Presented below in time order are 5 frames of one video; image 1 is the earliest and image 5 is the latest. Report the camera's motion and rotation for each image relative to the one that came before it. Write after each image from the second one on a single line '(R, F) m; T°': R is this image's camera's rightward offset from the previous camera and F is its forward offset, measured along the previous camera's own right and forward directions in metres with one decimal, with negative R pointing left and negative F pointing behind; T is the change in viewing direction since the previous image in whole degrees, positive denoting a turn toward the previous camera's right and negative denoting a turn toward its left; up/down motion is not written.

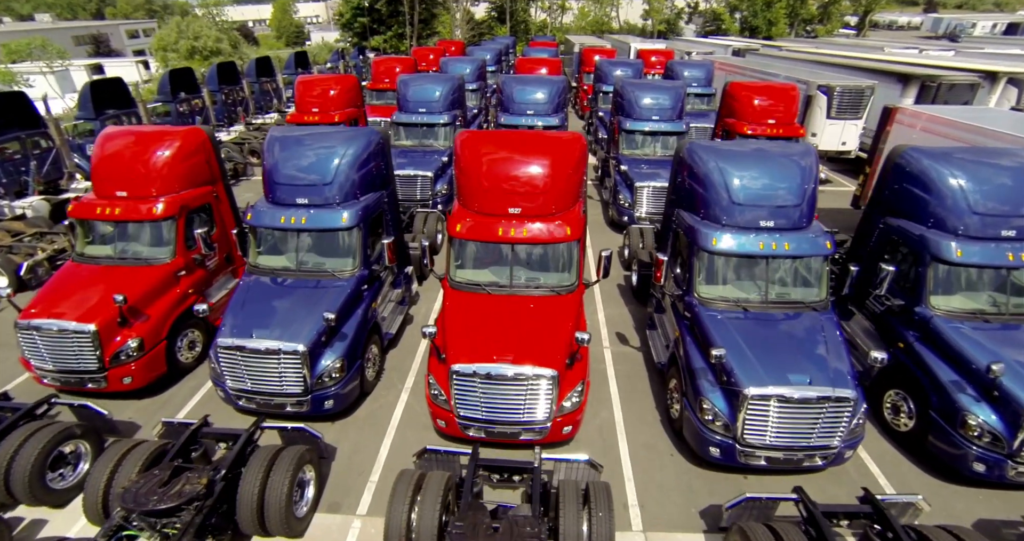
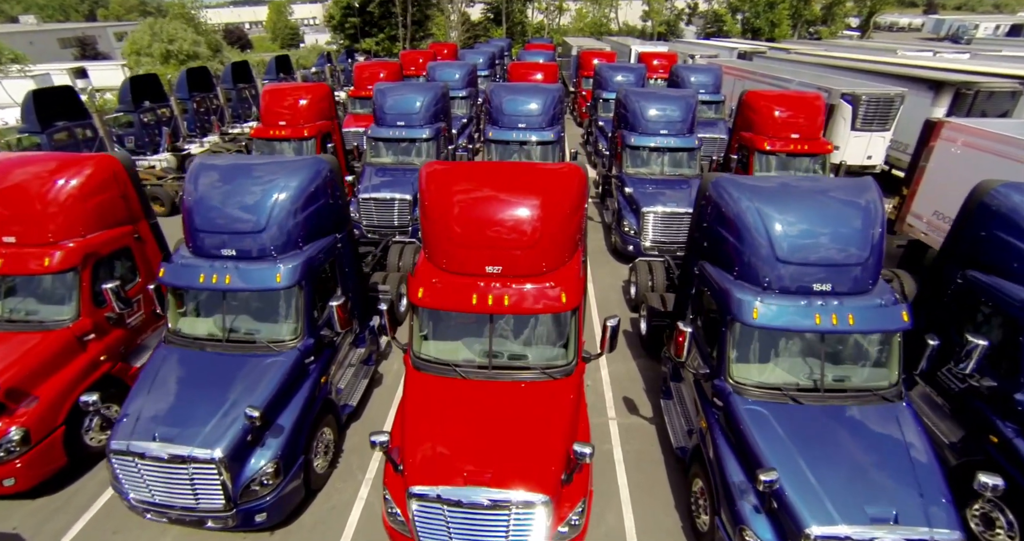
(+0.2, +1.4) m; 0°
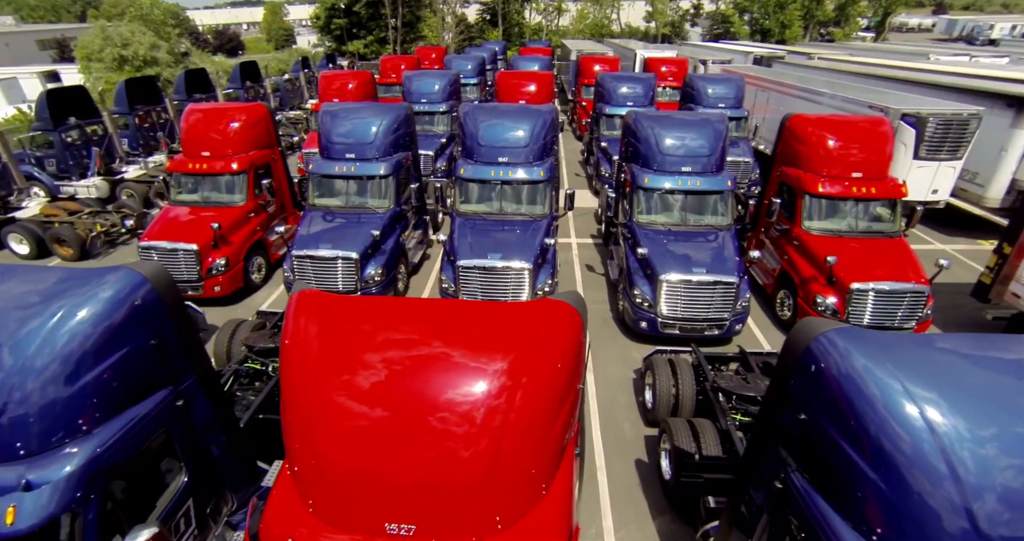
(+0.4, +2.5) m; 0°
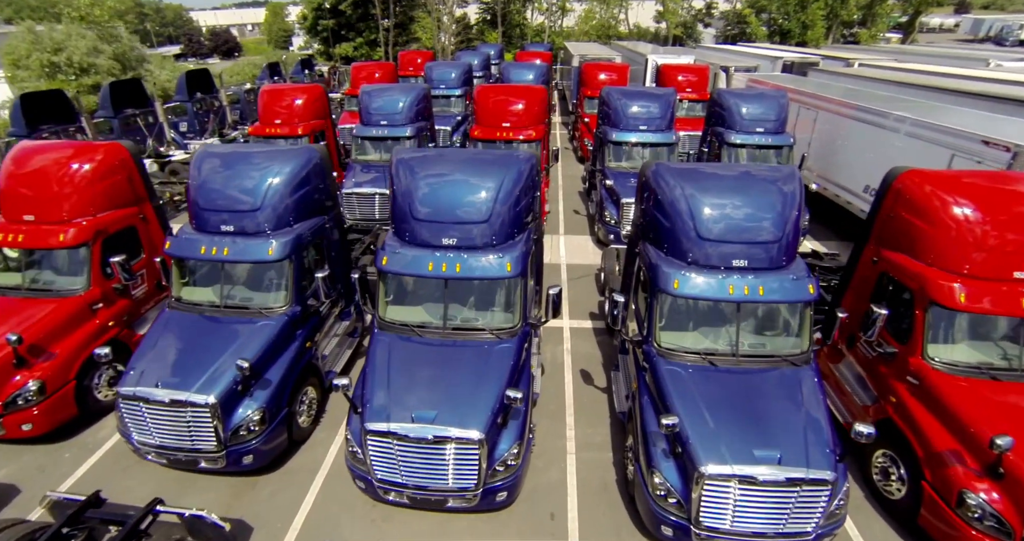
(+0.7, +3.1) m; -1°
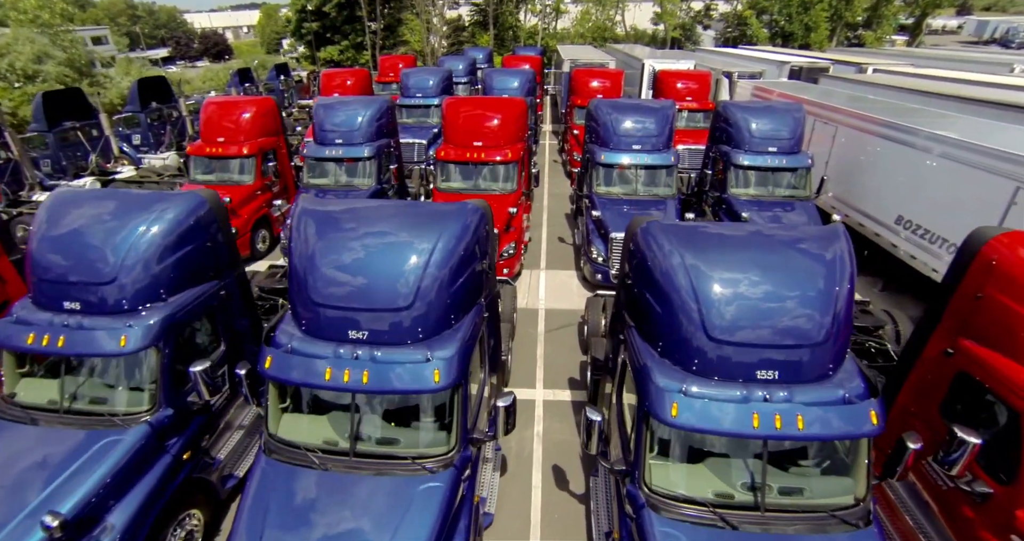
(+0.6, +1.6) m; 0°
